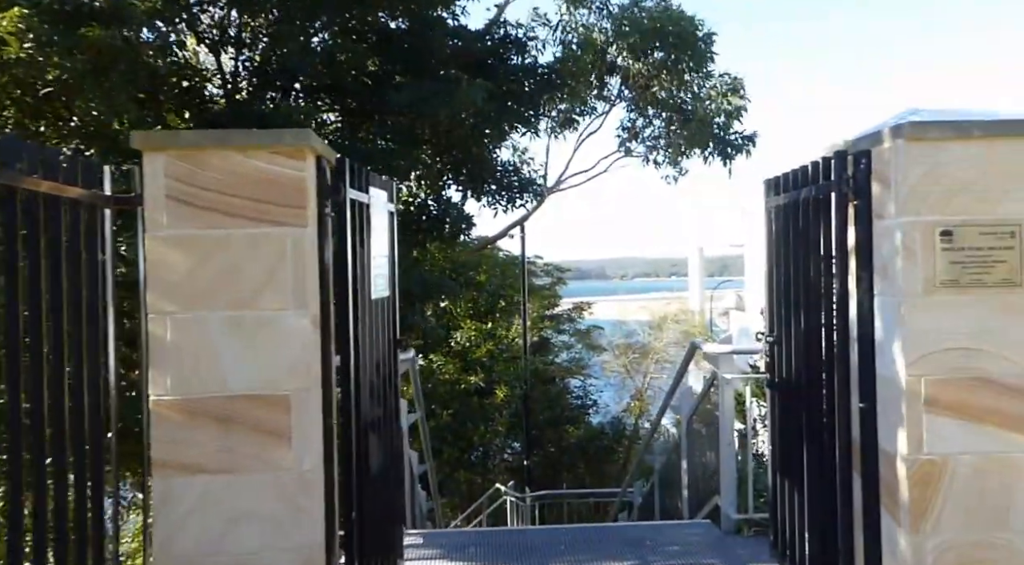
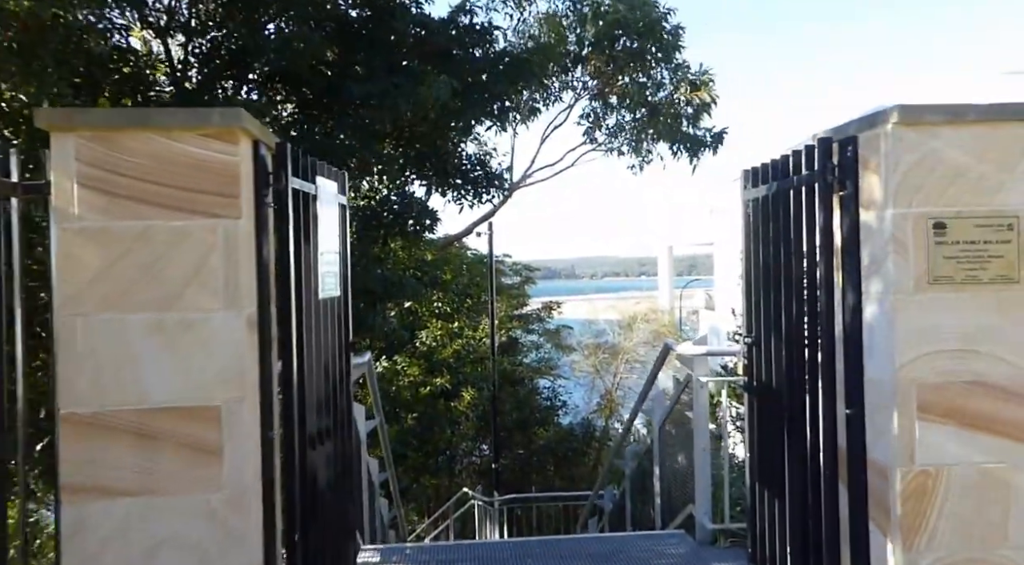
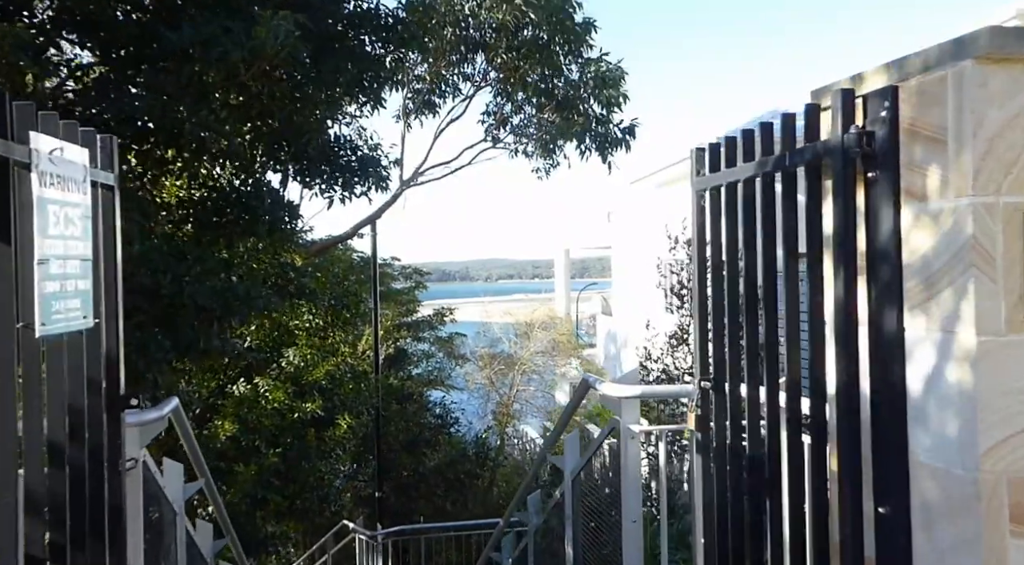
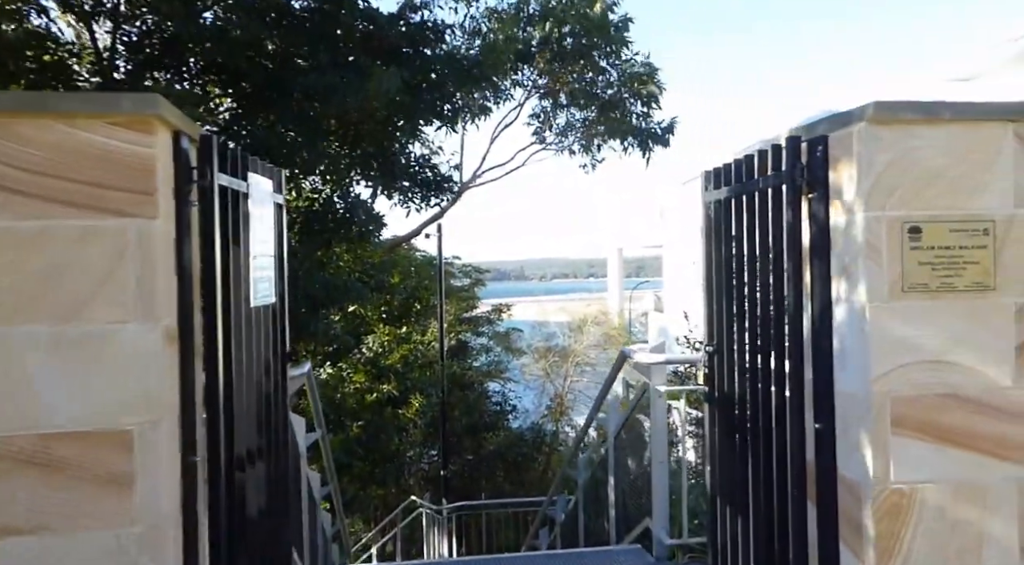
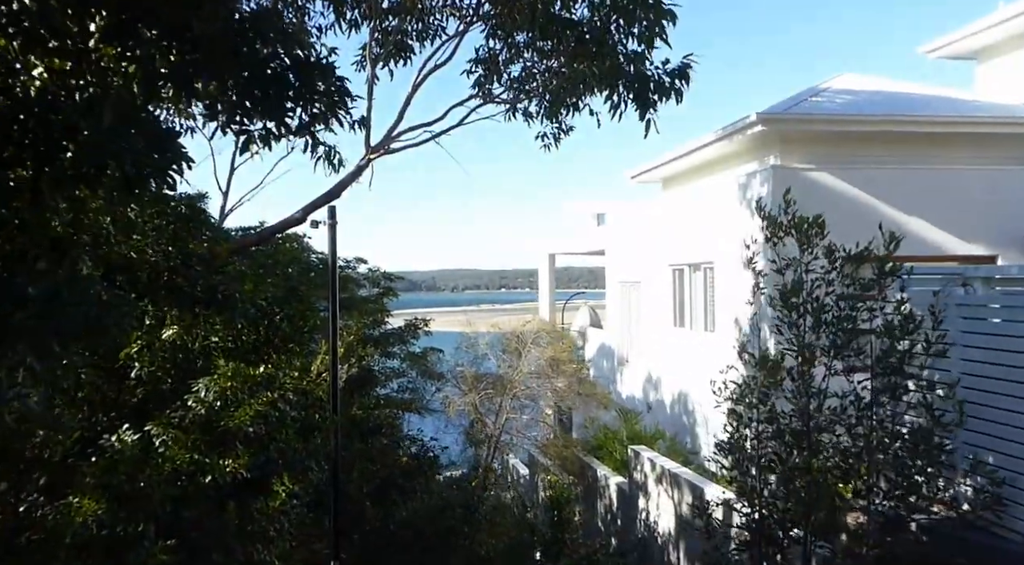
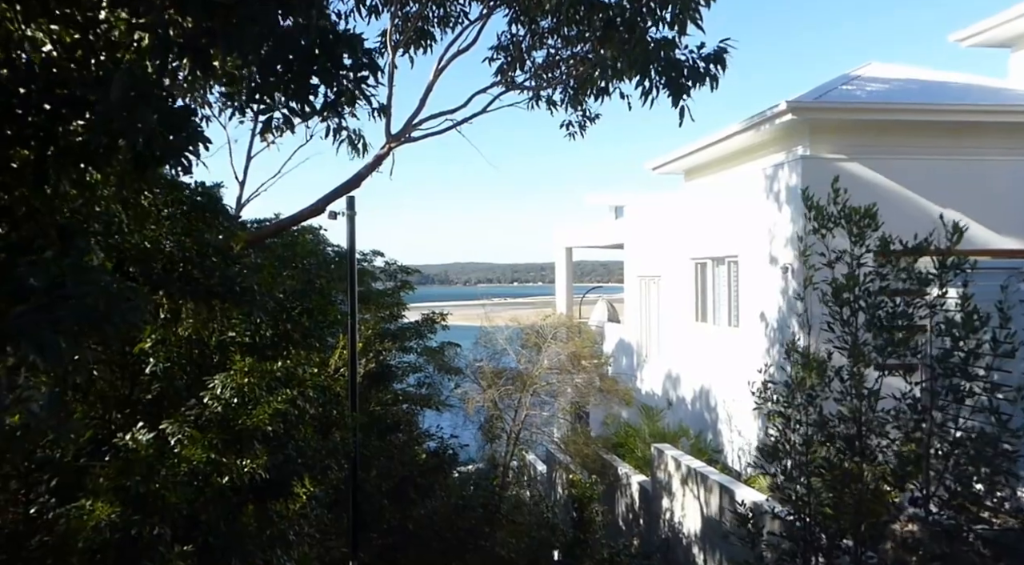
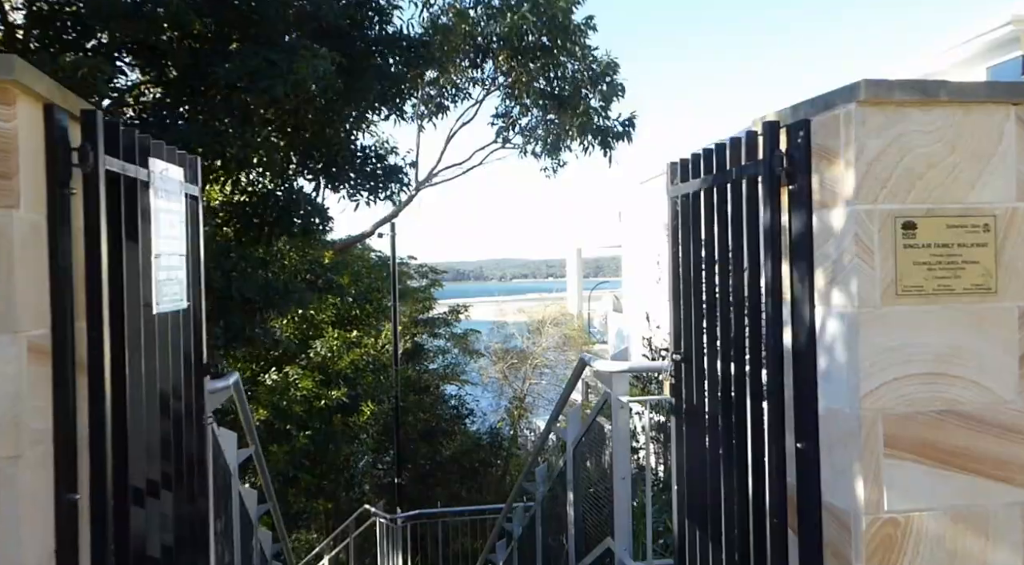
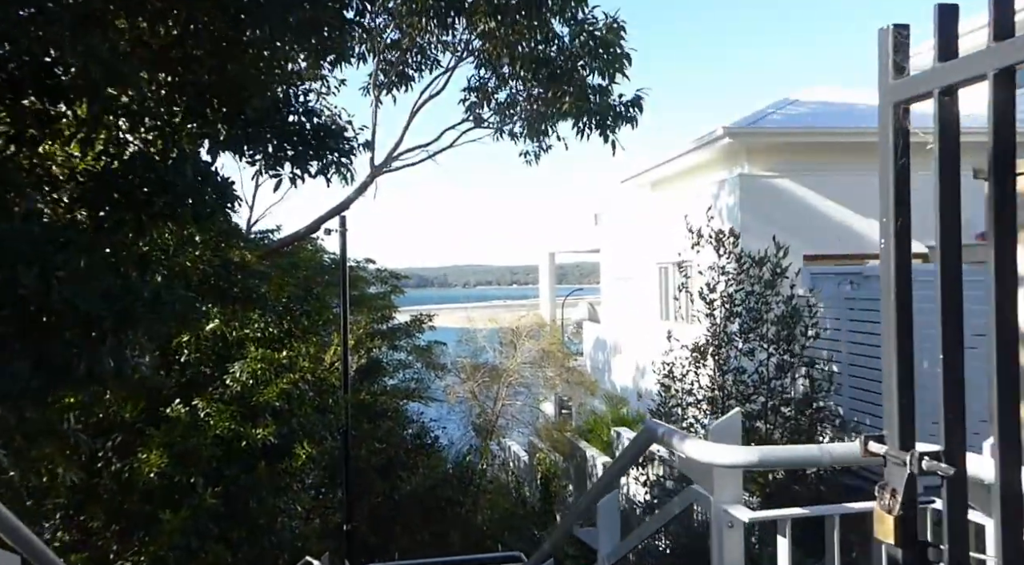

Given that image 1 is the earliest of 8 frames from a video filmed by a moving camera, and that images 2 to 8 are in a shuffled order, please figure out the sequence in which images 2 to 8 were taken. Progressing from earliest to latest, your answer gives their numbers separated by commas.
2, 4, 7, 3, 8, 5, 6
